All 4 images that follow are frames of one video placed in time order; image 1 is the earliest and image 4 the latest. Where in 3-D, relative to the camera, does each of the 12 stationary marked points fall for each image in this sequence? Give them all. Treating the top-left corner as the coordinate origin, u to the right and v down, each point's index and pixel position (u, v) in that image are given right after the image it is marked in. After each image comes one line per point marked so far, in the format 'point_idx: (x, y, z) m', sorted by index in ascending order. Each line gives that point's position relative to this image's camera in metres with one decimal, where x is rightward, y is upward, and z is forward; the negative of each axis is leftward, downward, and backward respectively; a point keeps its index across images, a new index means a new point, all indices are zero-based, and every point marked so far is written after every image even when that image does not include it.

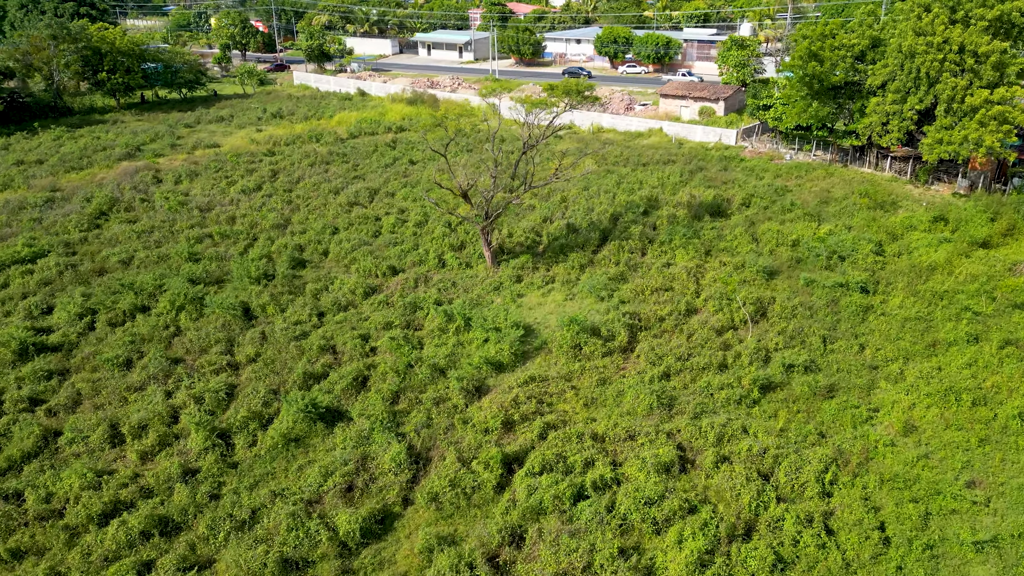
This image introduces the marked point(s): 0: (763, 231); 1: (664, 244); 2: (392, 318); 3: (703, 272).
0: (+6.3, +1.4, +18.4) m
1: (+3.7, +1.1, +18.0) m
2: (-2.4, -0.6, +14.6) m
3: (+4.3, +0.3, +16.5) m
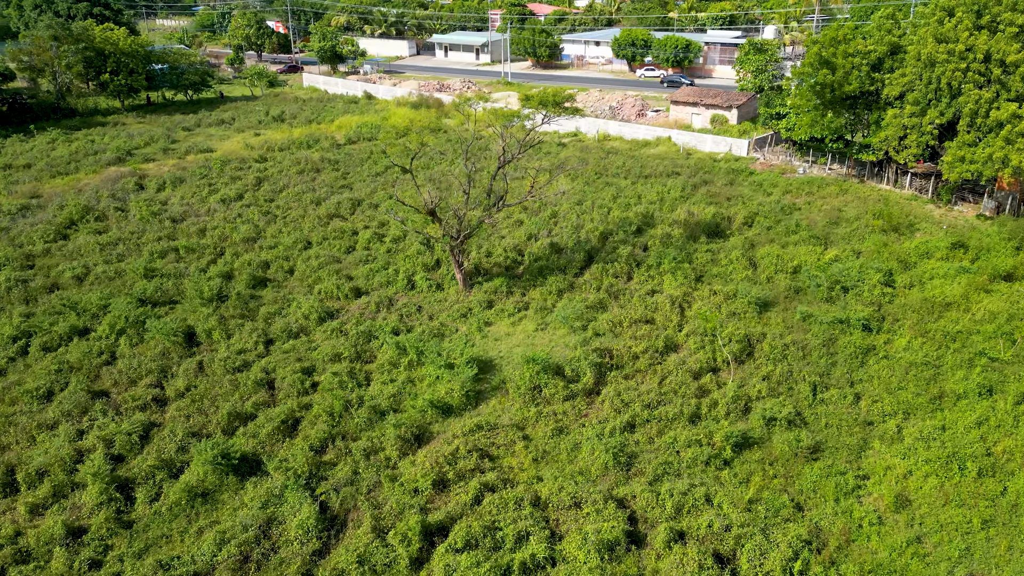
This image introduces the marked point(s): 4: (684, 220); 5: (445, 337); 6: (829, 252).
0: (+5.7, +0.7, +16.9) m
1: (+3.2, +0.4, +16.6) m
2: (-3.1, -1.1, +13.4) m
3: (+3.7, -0.3, +15.1) m
4: (+4.5, +1.8, +19.3) m
5: (-1.3, -1.0, +14.1) m
6: (+7.2, +0.8, +16.8) m
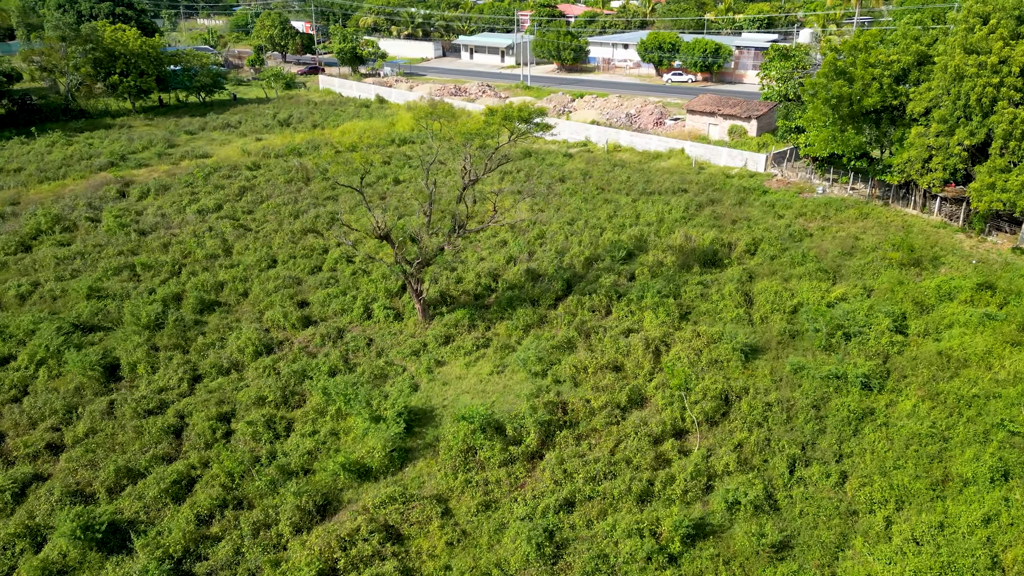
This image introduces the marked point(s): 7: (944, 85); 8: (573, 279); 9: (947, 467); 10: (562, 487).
0: (+5.0, -0.1, +15.0) m
1: (+2.5, -0.3, +14.9) m
2: (-4.0, -1.7, +12.1) m
3: (+2.9, -1.1, +13.4) m
4: (+4.0, +1.0, +17.5) m
5: (-2.2, -1.6, +12.7) m
6: (+6.5, 0.0, +14.9) m
7: (+9.3, +4.3, +15.7) m
8: (+1.3, +0.2, +16.3) m
9: (+5.8, -2.4, +9.8) m
10: (+0.7, -2.6, +9.7) m
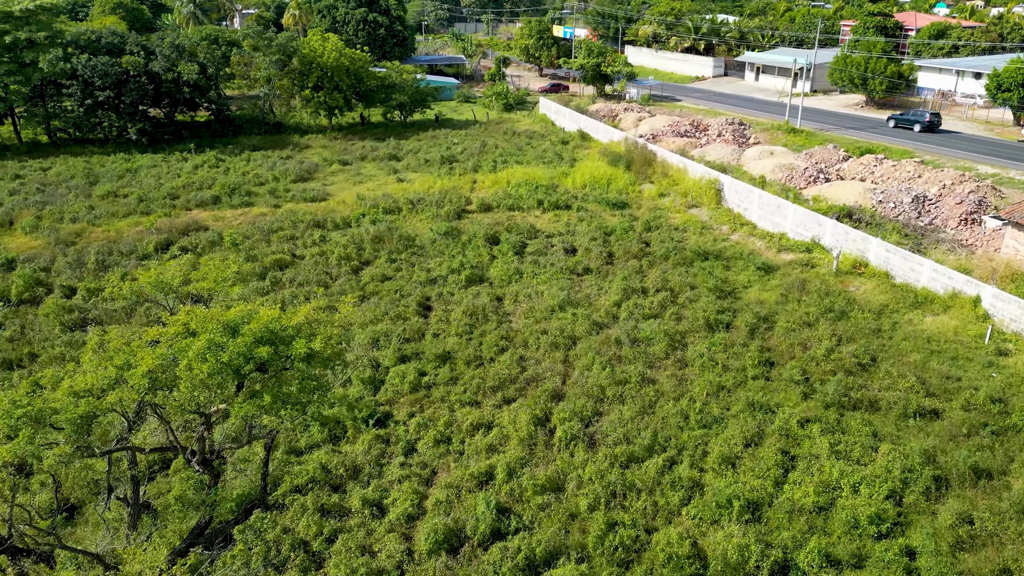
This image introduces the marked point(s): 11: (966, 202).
0: (+2.6, -4.6, +4.4) m
1: (+0.2, -4.4, +5.3) m
2: (-7.0, -4.6, +5.4) m
3: (-0.2, -5.1, +3.8) m
4: (+2.8, -3.5, +7.0) m
5: (-5.1, -4.8, +5.2) m
6: (+3.9, -4.8, +3.6) m
7: (+7.4, -1.0, +3.2) m
8: (-0.2, -3.8, +7.0) m
9: (+0.7, -6.8, -0.6) m
10: (-3.9, -6.2, +1.4) m
11: (+12.1, +2.3, +19.6) m
